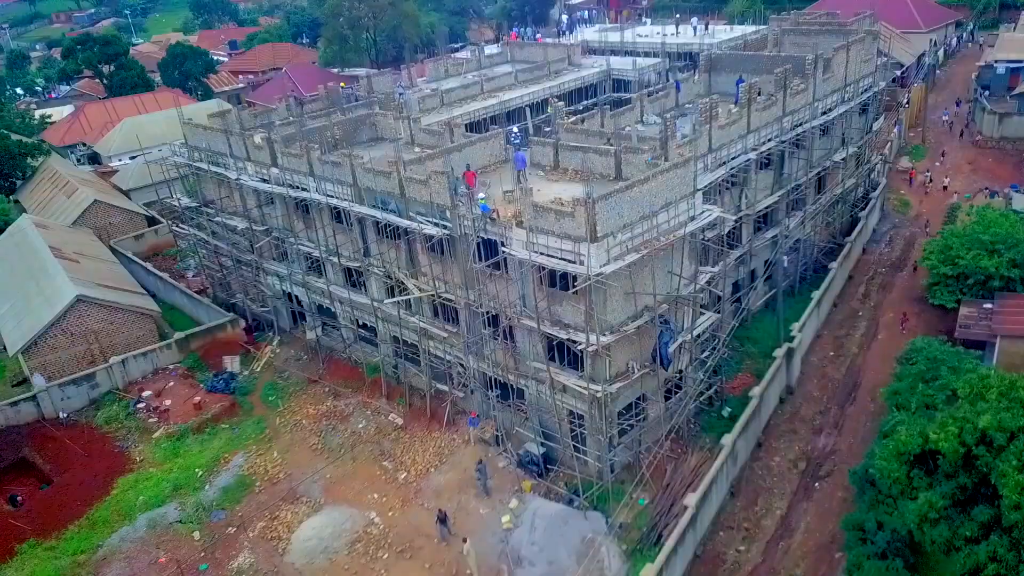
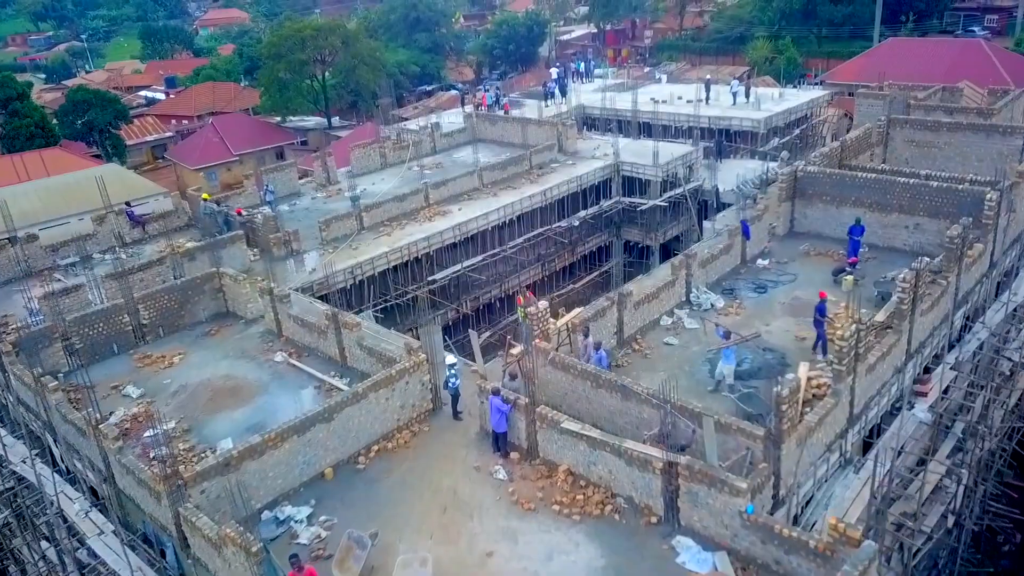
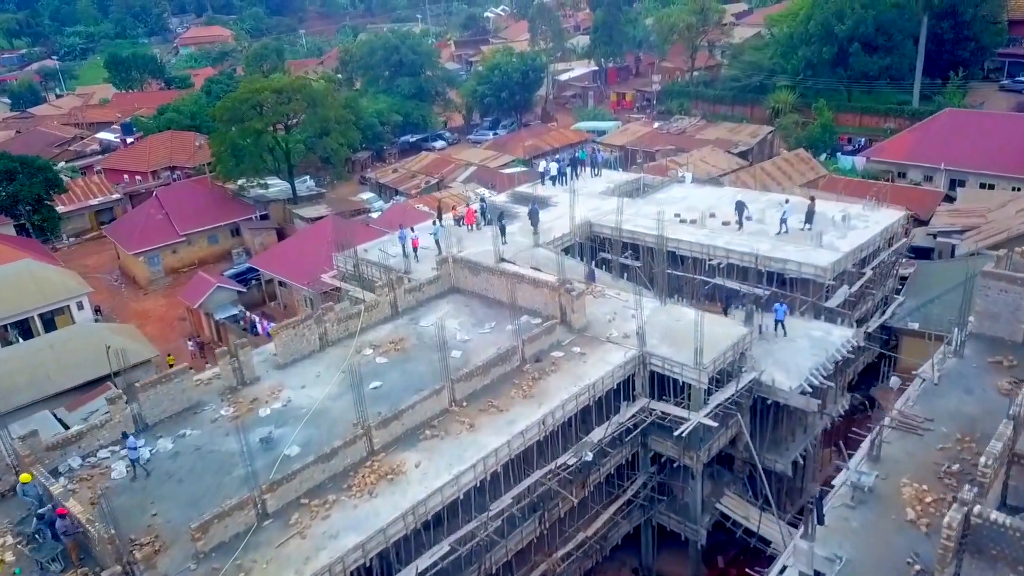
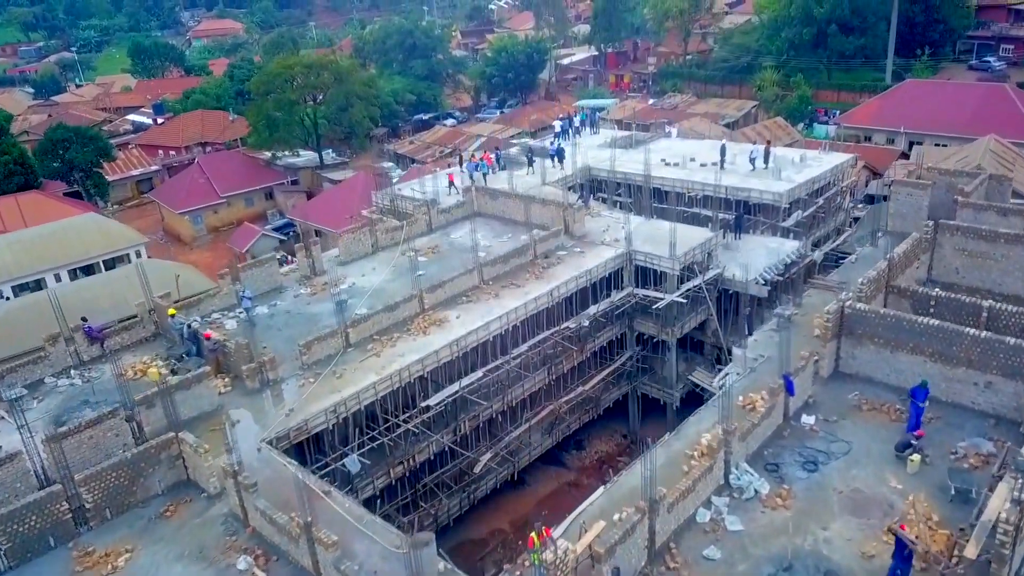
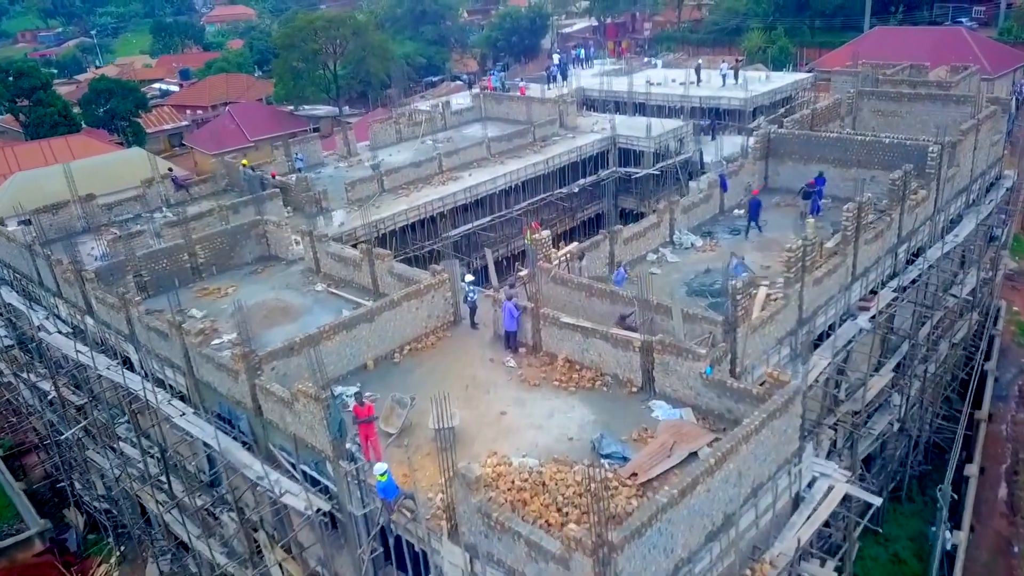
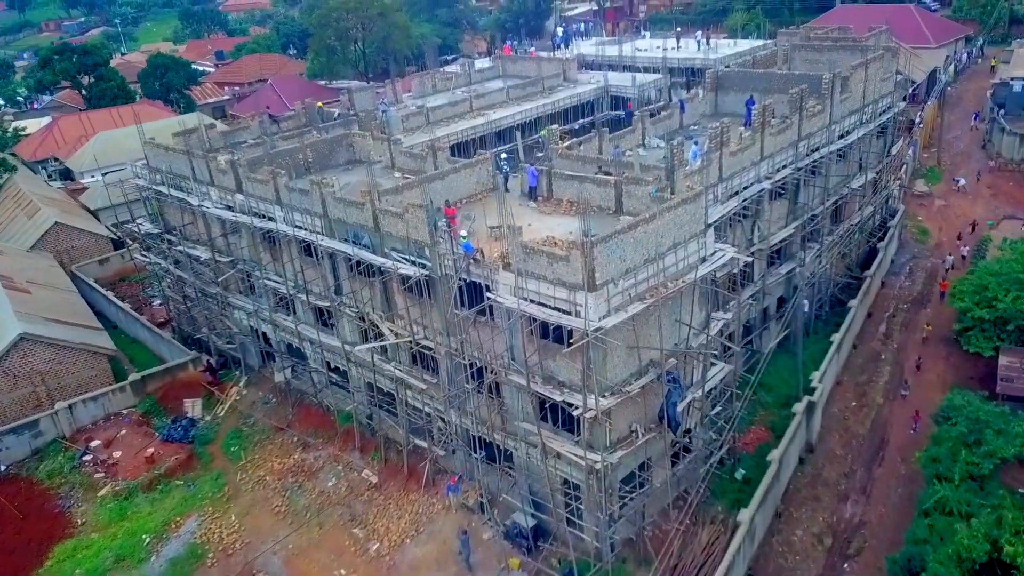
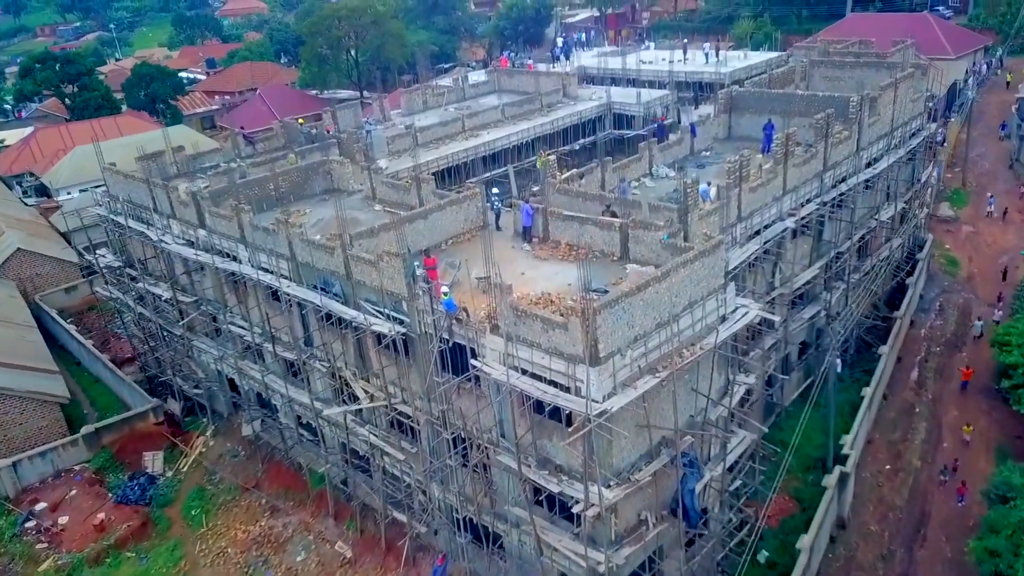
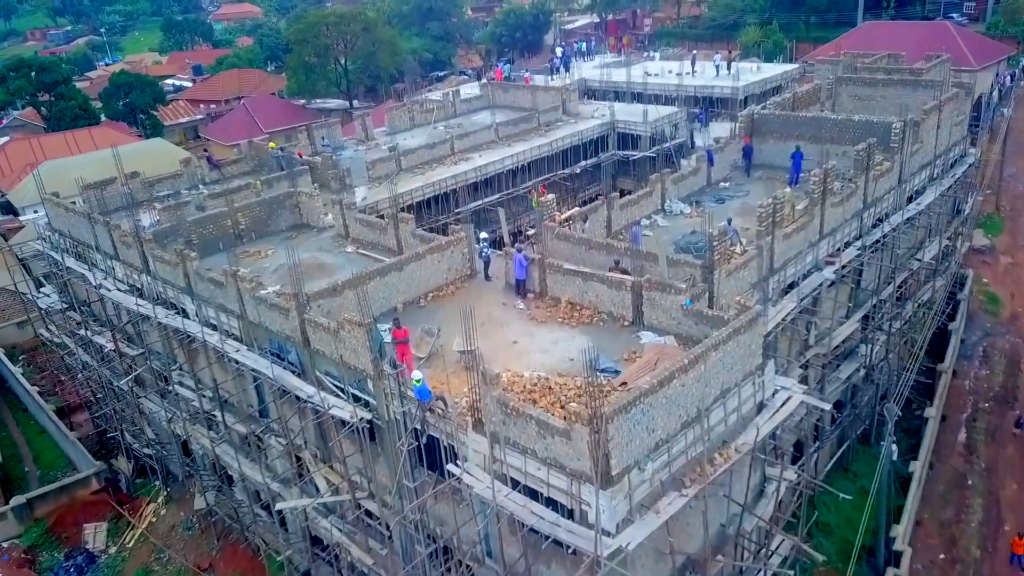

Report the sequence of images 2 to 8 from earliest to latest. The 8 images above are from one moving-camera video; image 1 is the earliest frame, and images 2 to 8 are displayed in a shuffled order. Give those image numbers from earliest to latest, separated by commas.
6, 7, 8, 5, 2, 4, 3
